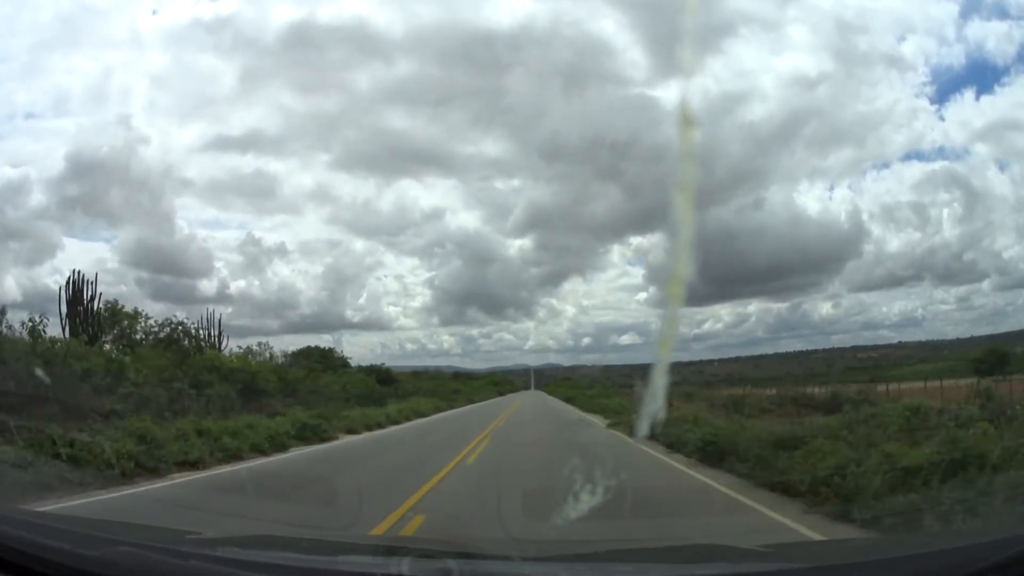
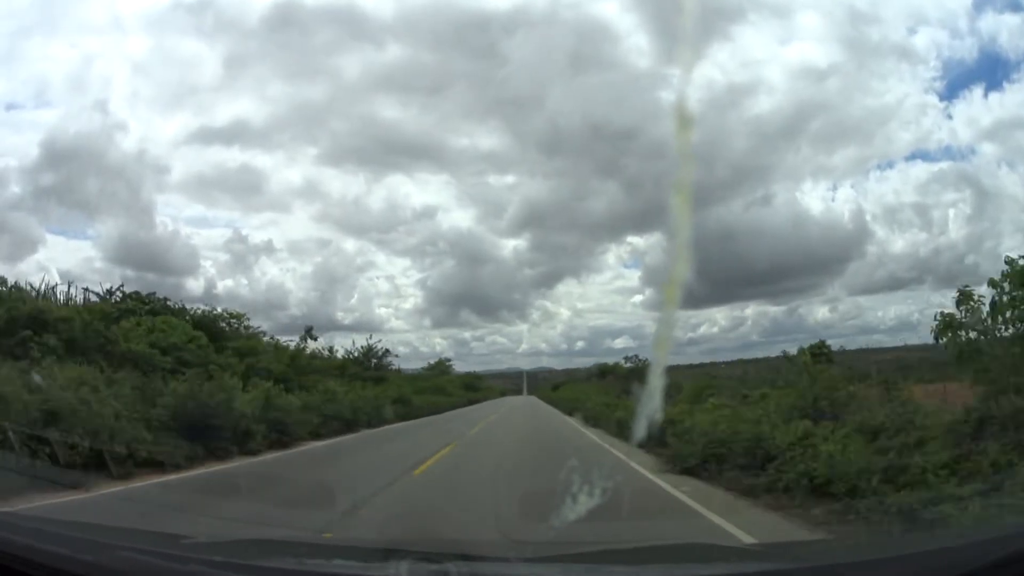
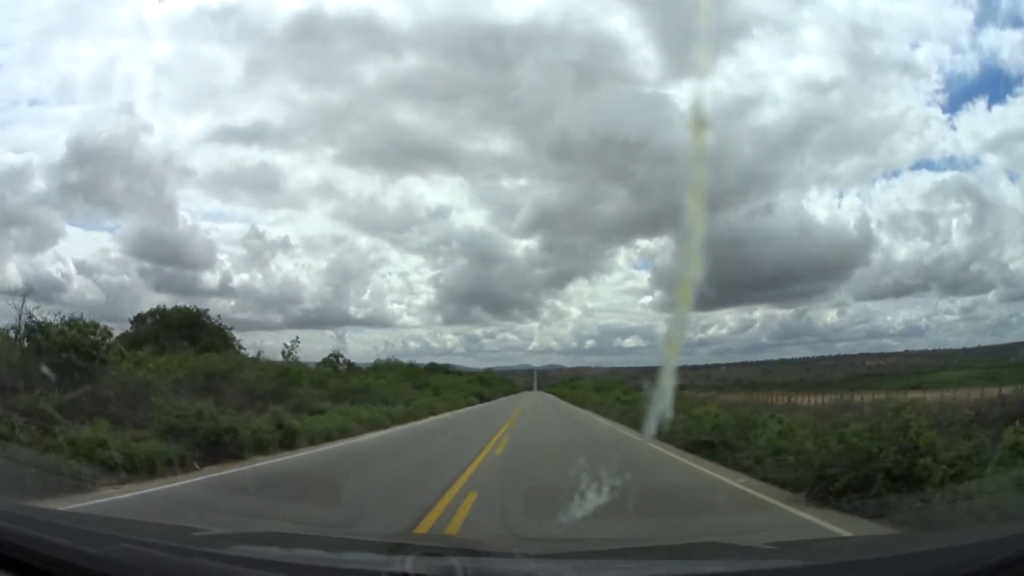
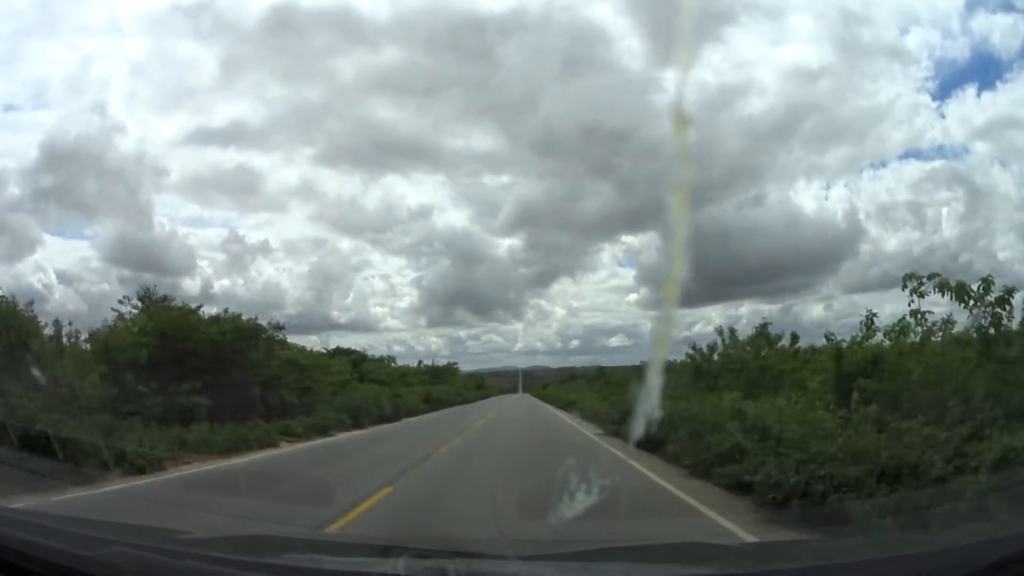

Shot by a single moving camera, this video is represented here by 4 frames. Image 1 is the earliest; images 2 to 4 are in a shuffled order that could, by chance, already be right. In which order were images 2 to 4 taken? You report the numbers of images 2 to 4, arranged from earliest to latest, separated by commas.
3, 4, 2
